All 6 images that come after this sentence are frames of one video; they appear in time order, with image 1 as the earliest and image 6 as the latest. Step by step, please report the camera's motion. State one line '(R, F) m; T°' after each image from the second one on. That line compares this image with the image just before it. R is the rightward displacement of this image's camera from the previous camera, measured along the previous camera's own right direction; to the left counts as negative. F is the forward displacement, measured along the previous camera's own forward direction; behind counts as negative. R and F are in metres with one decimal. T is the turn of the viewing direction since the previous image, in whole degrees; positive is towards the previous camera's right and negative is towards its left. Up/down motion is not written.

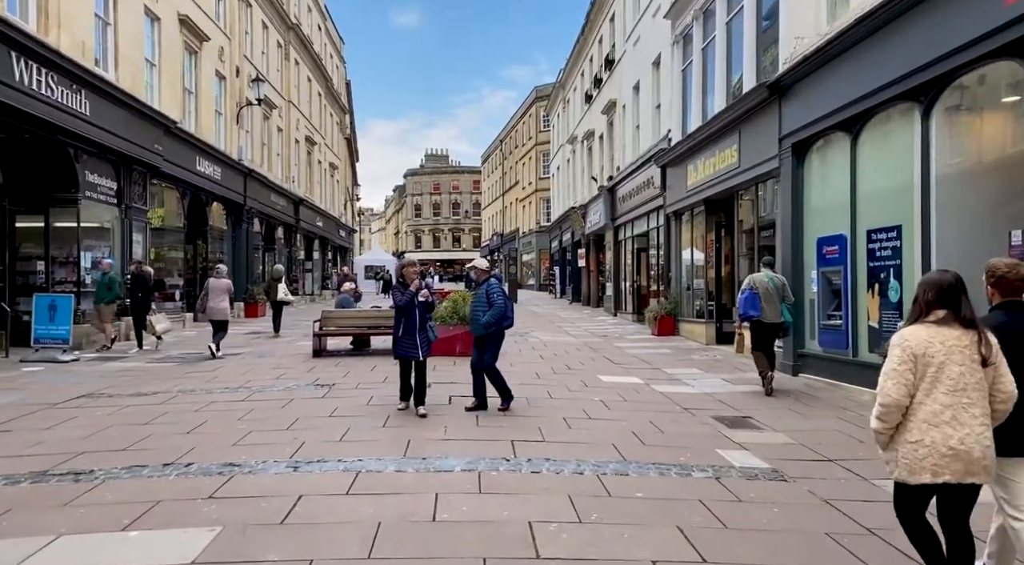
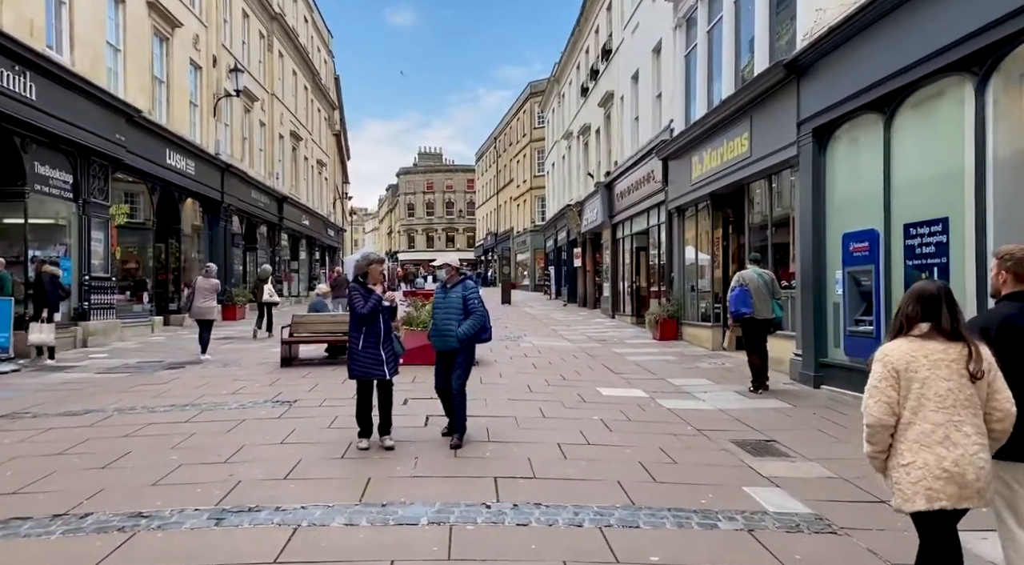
(+0.1, +1.1) m; 0°
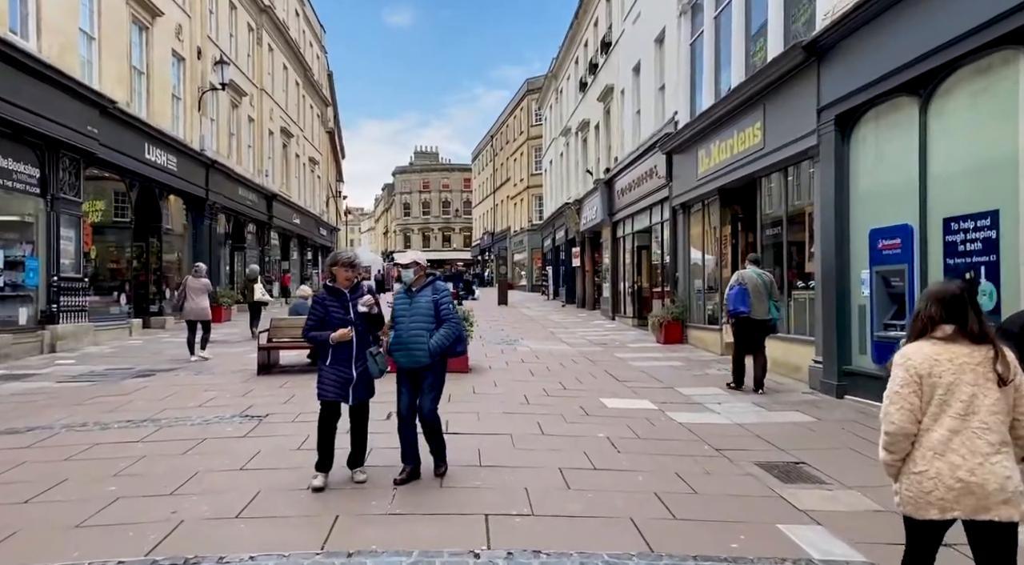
(0.0, +0.8) m; 0°
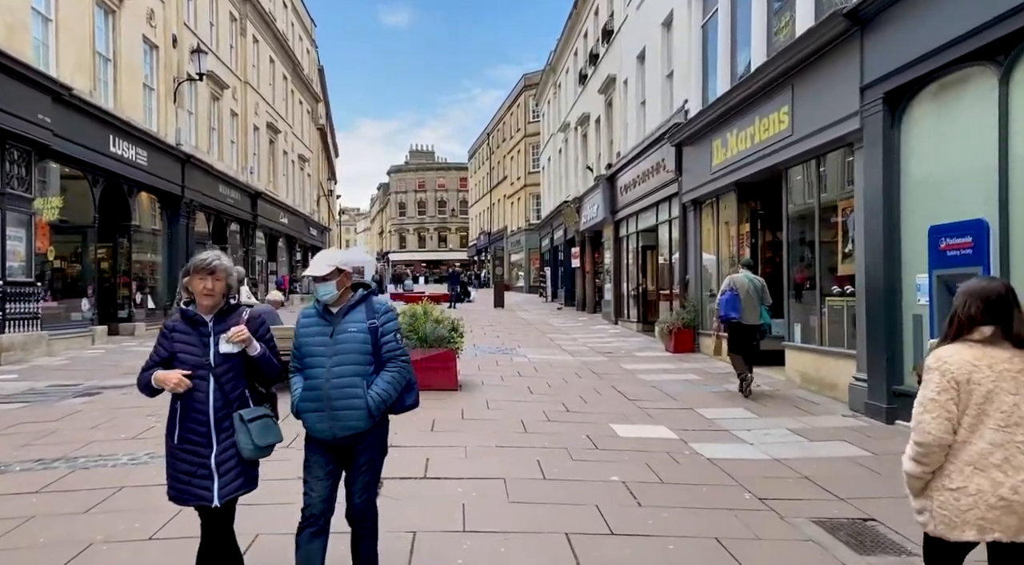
(0.0, +1.3) m; 0°
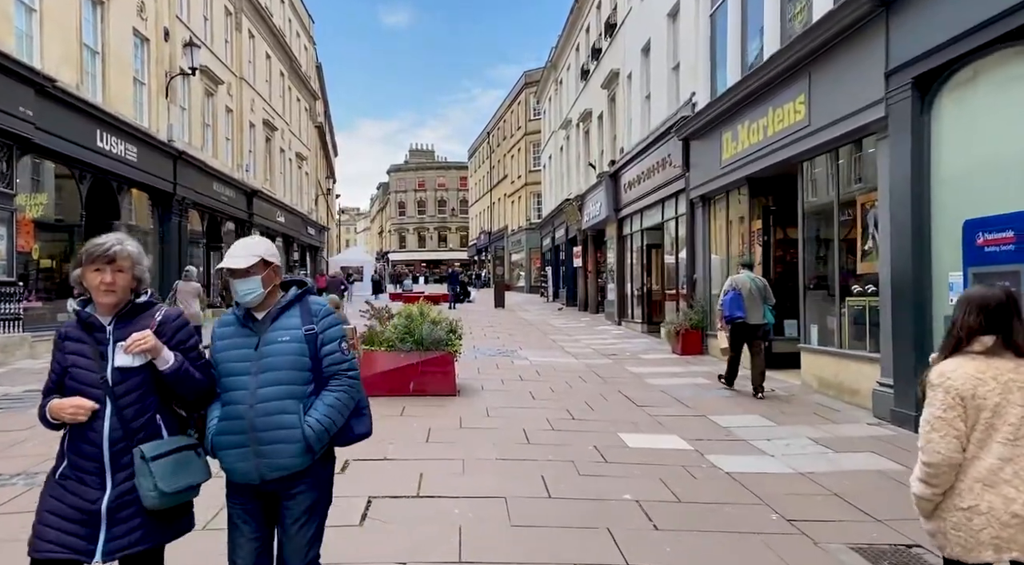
(0.0, +0.5) m; 0°
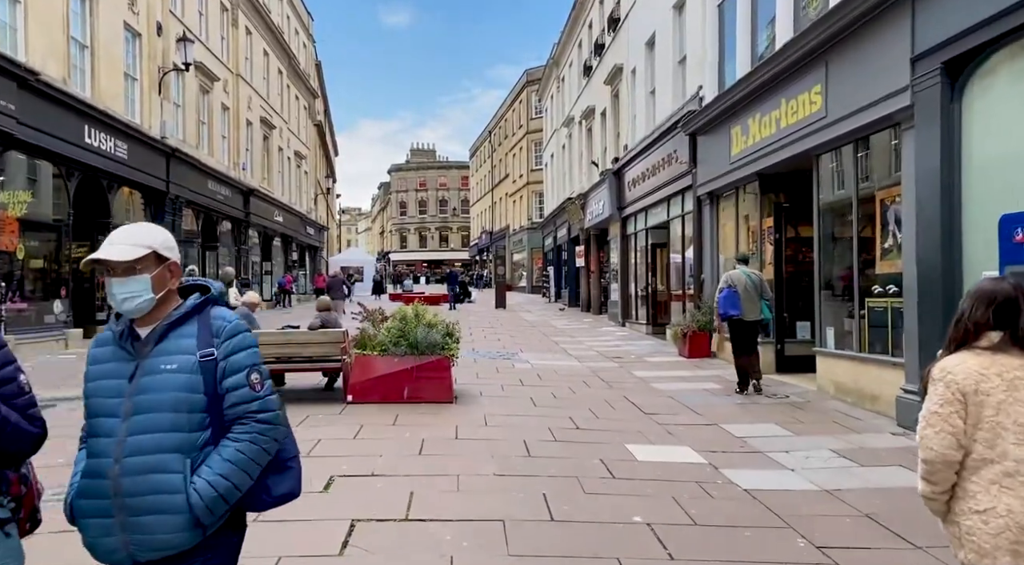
(0.0, +0.5) m; 0°
